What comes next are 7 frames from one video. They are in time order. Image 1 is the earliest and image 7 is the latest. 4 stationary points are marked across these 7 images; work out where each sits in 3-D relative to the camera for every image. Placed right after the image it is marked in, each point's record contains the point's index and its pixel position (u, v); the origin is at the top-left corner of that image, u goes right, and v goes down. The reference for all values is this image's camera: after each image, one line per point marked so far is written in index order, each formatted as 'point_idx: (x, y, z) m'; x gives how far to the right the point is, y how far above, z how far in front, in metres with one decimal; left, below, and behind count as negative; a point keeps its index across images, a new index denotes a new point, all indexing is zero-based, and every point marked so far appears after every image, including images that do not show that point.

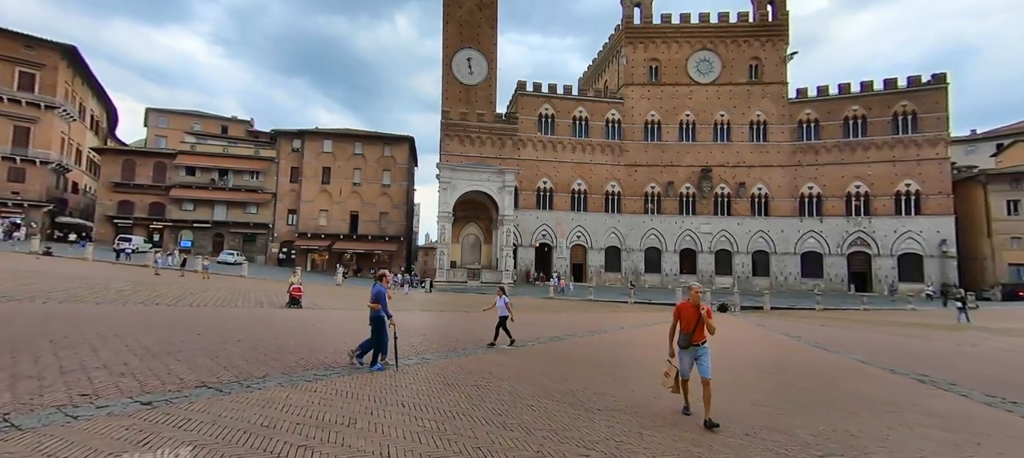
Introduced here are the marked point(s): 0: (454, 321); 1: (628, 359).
0: (-2.1, -3.2, +14.7) m
1: (+1.9, -2.1, +7.2) m
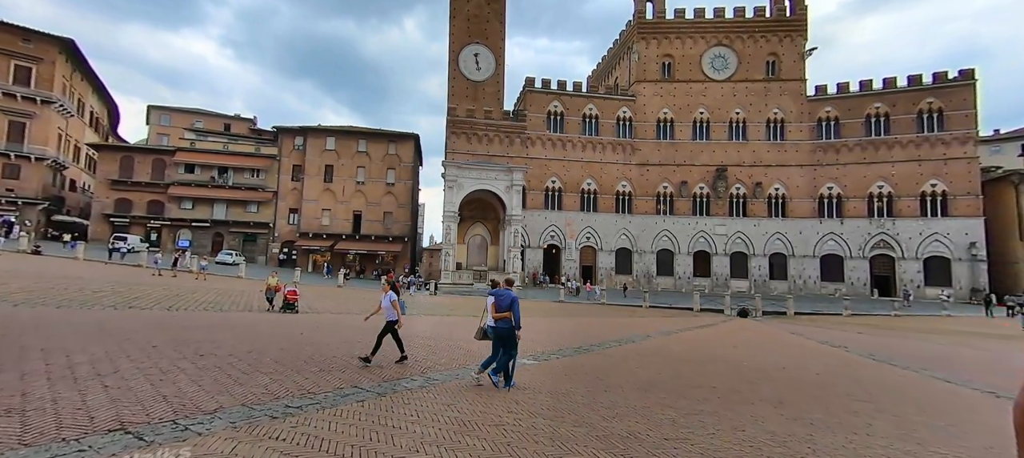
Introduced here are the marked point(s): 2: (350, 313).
0: (-1.7, -3.1, +13.4) m
1: (+2.2, -2.0, +5.9) m
2: (-5.9, -3.1, +15.9) m
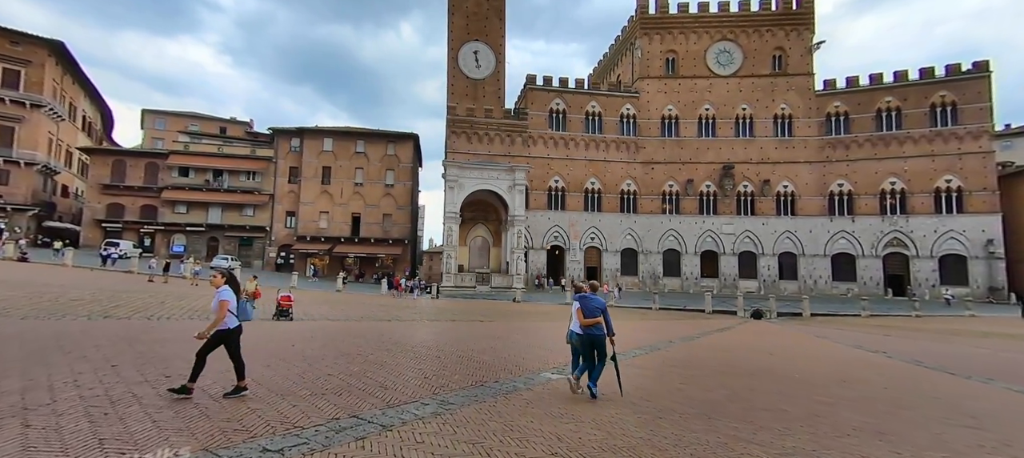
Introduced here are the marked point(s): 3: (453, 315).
0: (-1.4, -3.1, +12.5) m
1: (+2.5, -1.9, +5.0) m
2: (-5.6, -3.1, +15.0) m
3: (-2.6, -3.8, +19.7) m
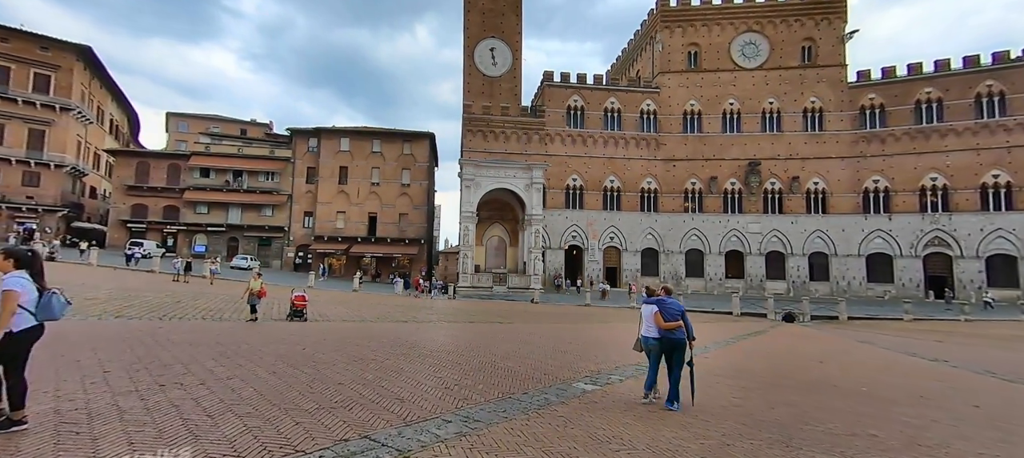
0: (-0.8, -3.0, +11.9) m
1: (+2.9, -1.8, +4.3) m
2: (-5.0, -3.0, +14.6) m
3: (-1.8, -3.8, +19.2) m
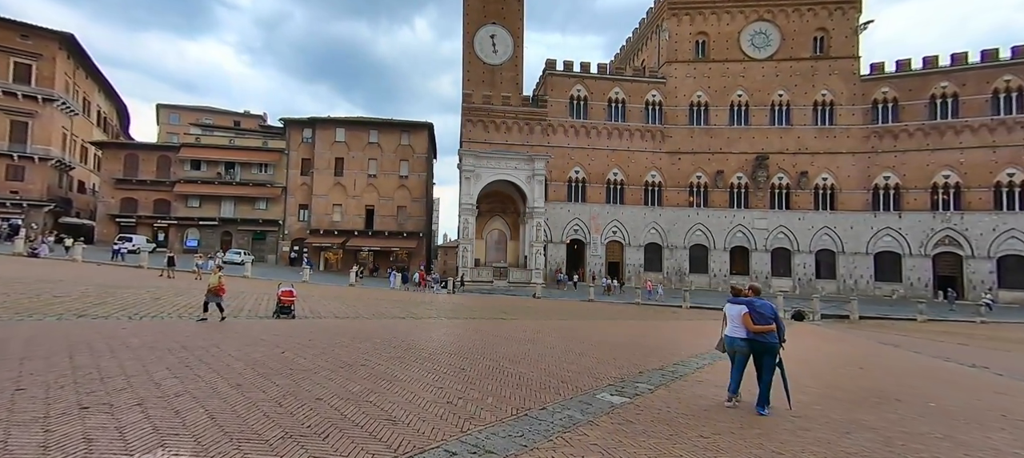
0: (-0.7, -2.7, +11.1) m
1: (+3.0, -1.7, +3.4) m
2: (-4.9, -2.7, +13.7) m
3: (-1.7, -3.4, +18.3) m
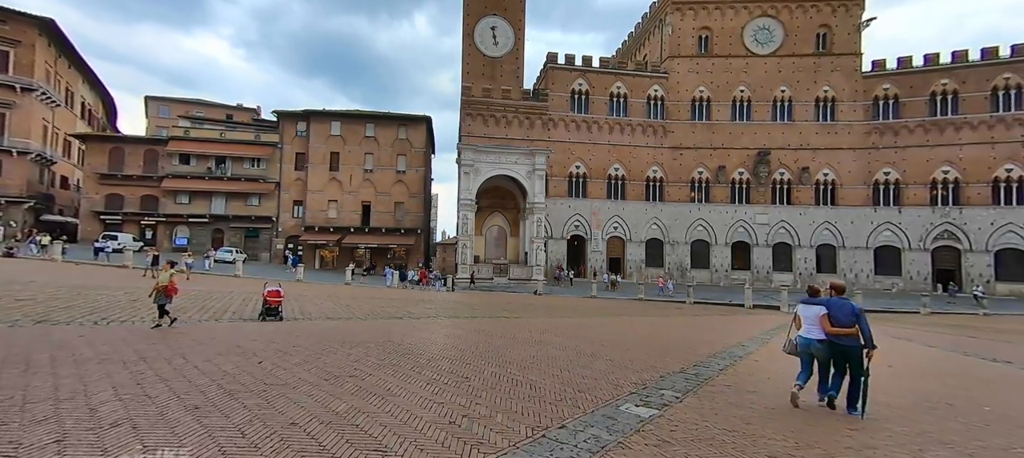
0: (-0.2, -2.7, +10.7) m
1: (+3.7, -1.7, +3.1) m
2: (-4.4, -2.6, +13.2) m
3: (-1.4, -3.3, +17.9) m
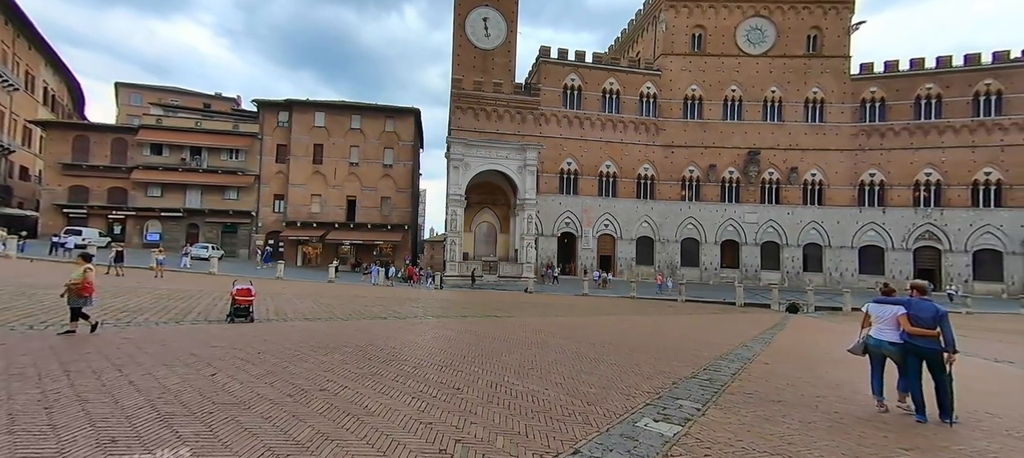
0: (+0.1, -2.6, +10.2) m
1: (+4.3, -1.8, +2.8) m
2: (-4.2, -2.5, +12.5) m
3: (-1.4, -3.1, +17.4) m
